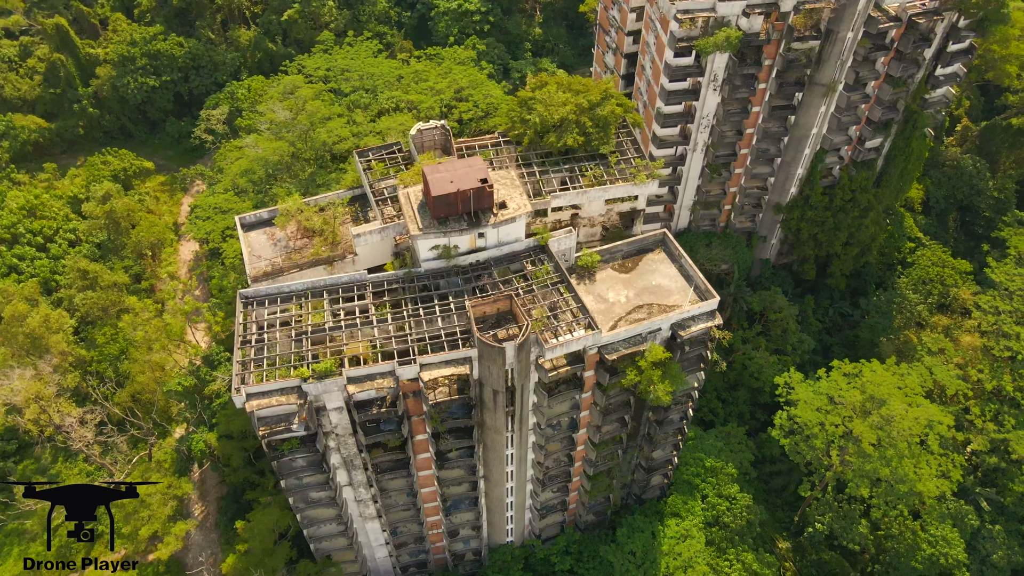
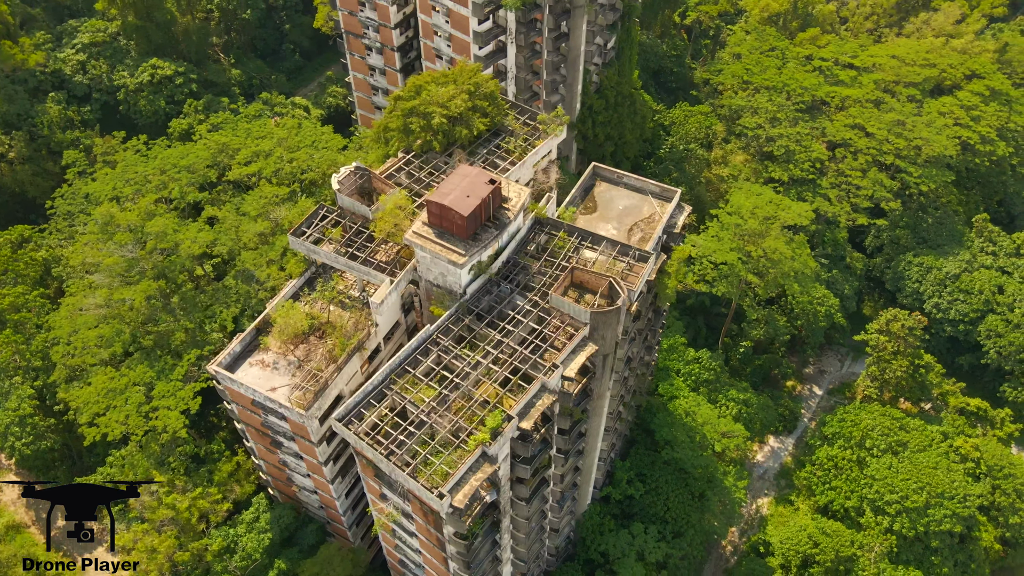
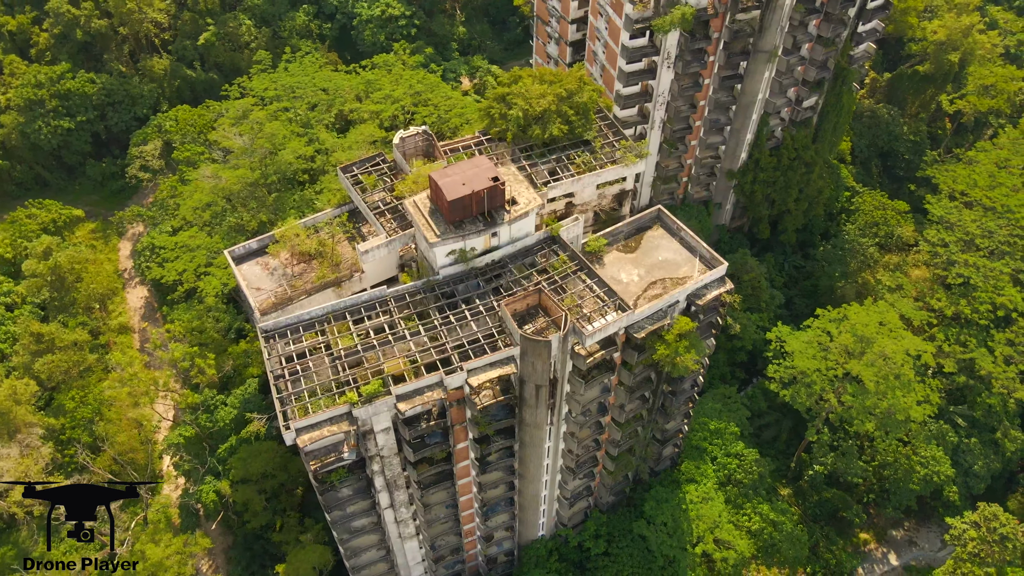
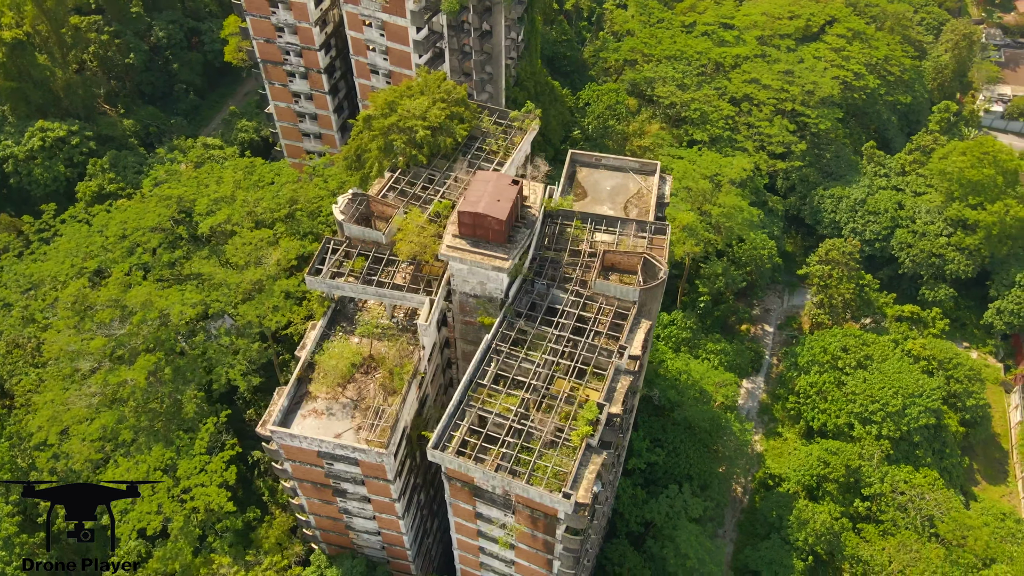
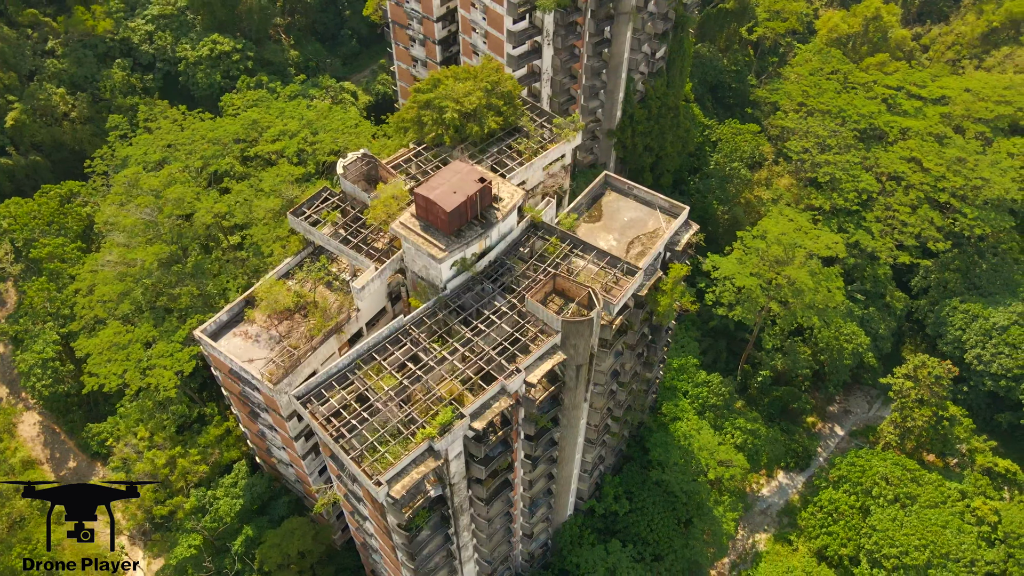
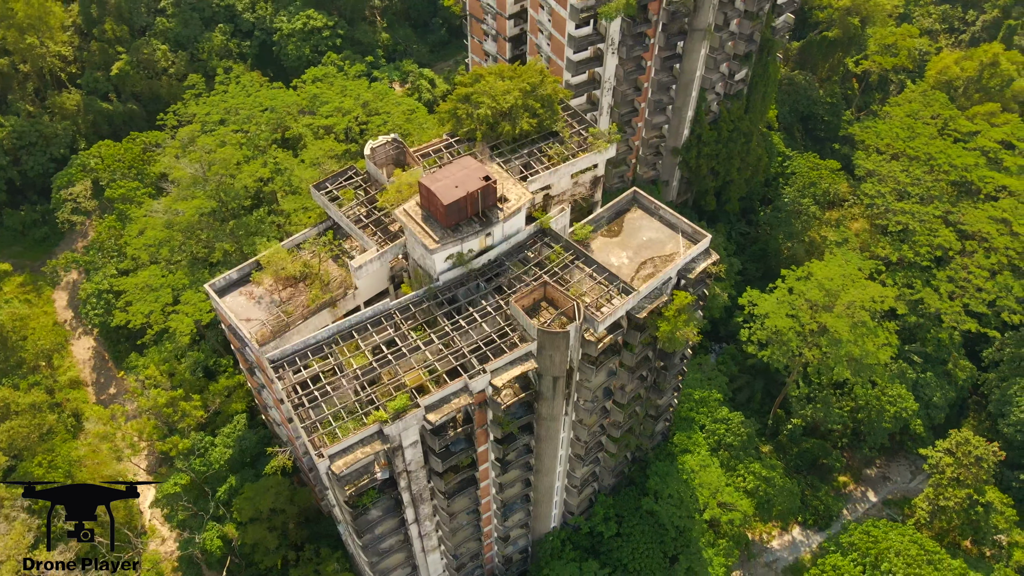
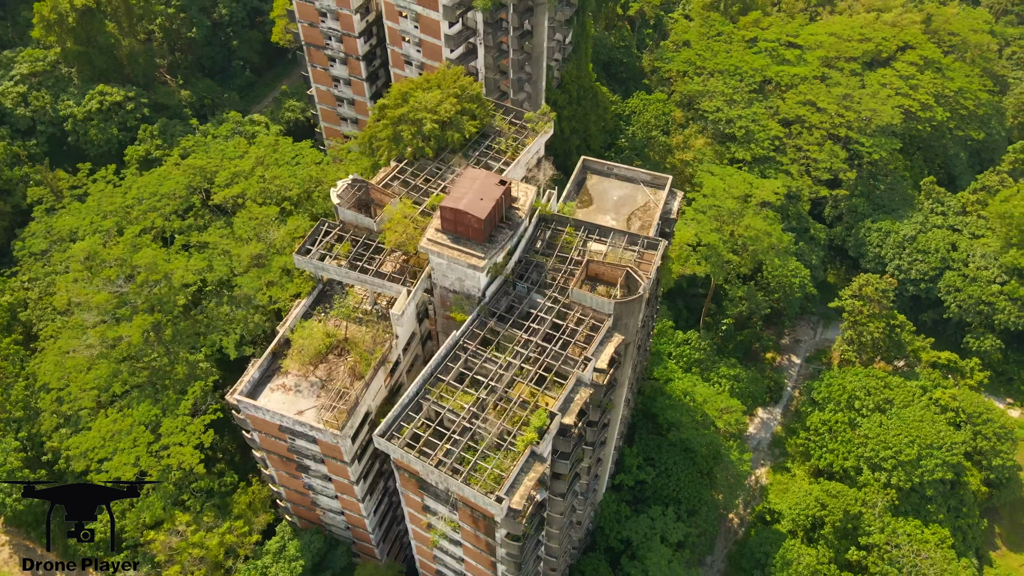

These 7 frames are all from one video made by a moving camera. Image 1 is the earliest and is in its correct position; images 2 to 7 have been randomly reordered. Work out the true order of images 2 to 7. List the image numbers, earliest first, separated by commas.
3, 6, 5, 2, 7, 4
